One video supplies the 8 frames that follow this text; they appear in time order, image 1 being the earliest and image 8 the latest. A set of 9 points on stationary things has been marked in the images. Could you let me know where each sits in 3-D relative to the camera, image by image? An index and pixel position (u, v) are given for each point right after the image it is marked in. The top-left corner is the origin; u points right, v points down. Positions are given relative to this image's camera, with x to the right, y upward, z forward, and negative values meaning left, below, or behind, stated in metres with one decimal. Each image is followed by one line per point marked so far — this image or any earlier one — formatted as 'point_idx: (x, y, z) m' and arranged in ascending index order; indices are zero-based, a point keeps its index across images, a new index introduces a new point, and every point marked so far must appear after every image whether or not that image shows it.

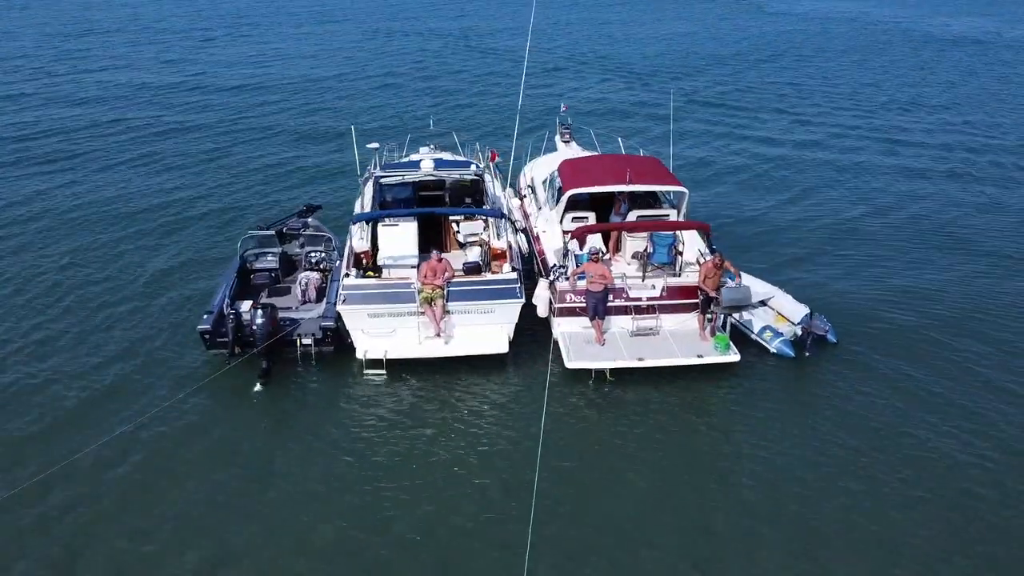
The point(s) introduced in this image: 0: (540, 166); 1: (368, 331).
0: (+0.6, +2.7, +17.7) m
1: (-2.3, -0.7, +12.8) m
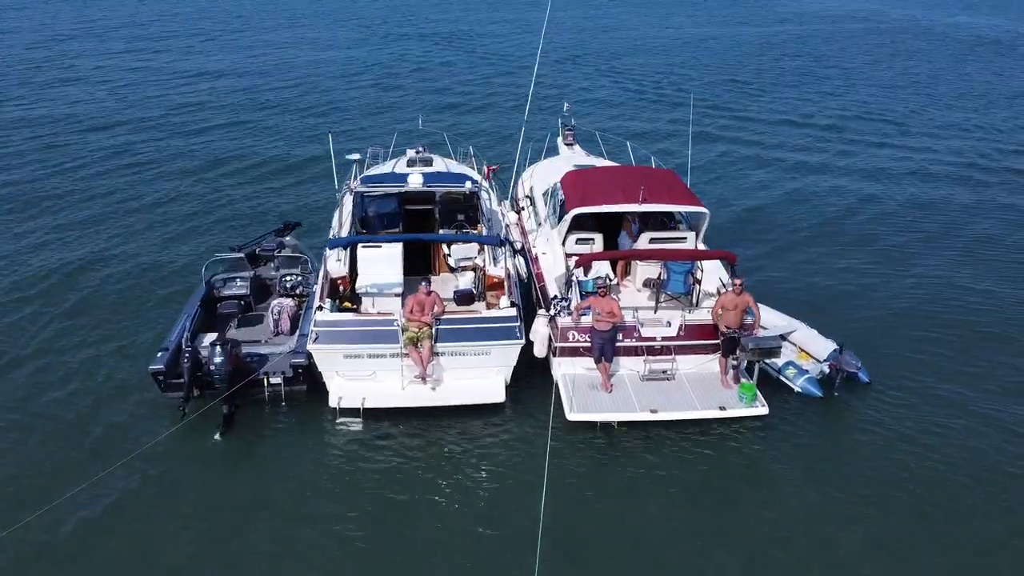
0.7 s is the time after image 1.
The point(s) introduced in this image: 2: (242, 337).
0: (+0.6, +2.3, +16.1) m
1: (-2.4, -1.2, +11.2) m
2: (-4.2, -0.8, +12.3) m
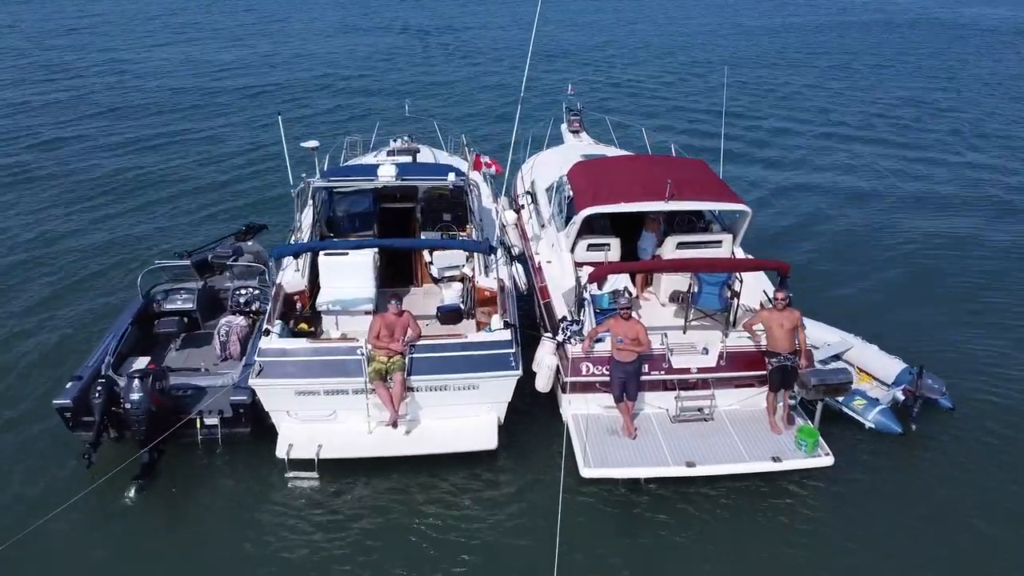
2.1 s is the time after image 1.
0: (+0.5, +2.1, +13.8) m
1: (-2.4, -1.4, +9.0) m
2: (-4.2, -1.0, +10.1) m
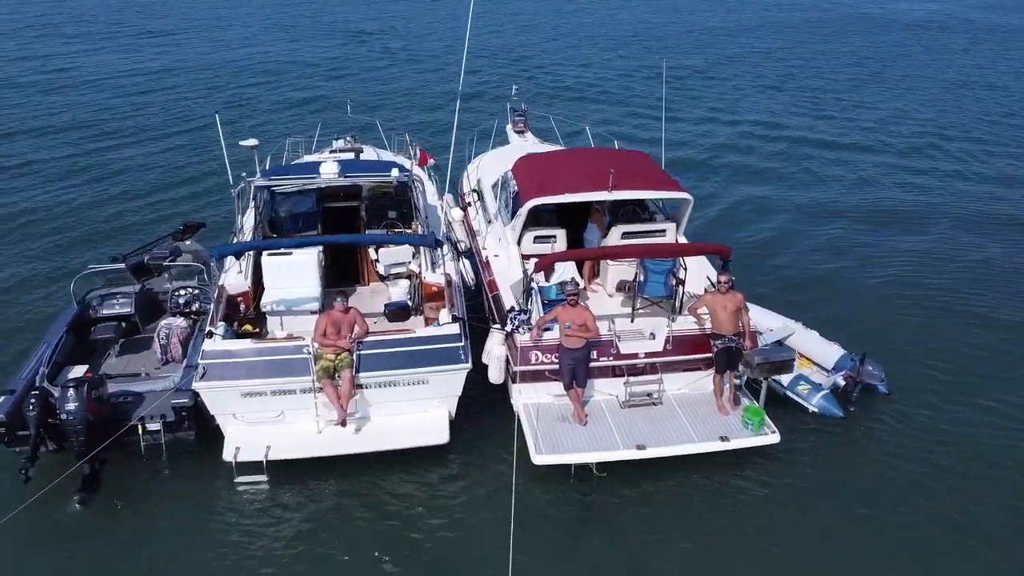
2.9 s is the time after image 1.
0: (-0.4, +2.1, +13.8) m
1: (-2.9, -1.4, +8.8) m
2: (-4.8, -1.1, +9.8) m
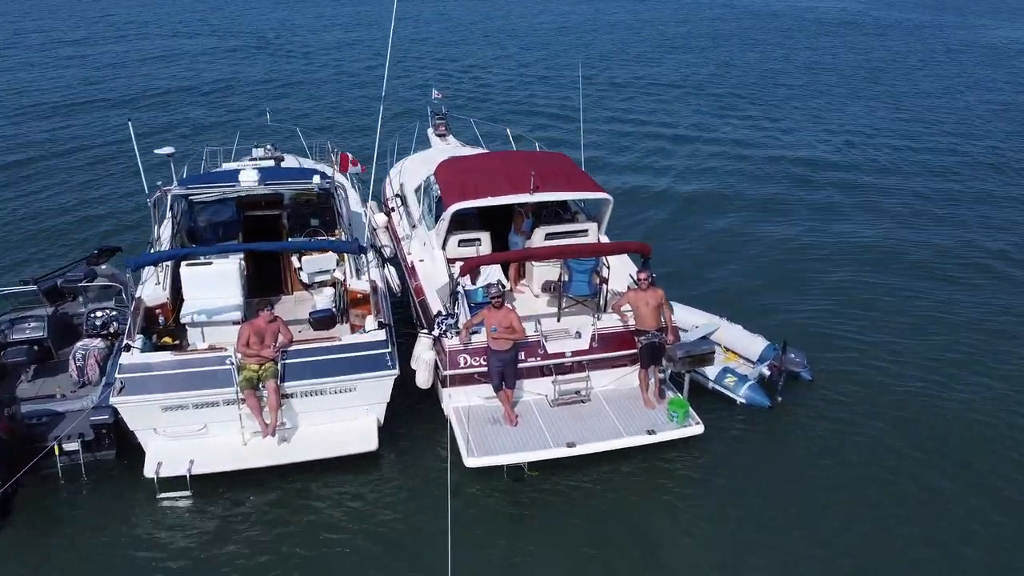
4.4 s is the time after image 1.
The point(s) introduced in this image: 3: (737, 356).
0: (-1.7, +2.0, +13.8) m
1: (-3.7, -1.5, +8.6) m
2: (-5.7, -1.2, +9.4) m
3: (+3.0, -1.0, +10.8) m
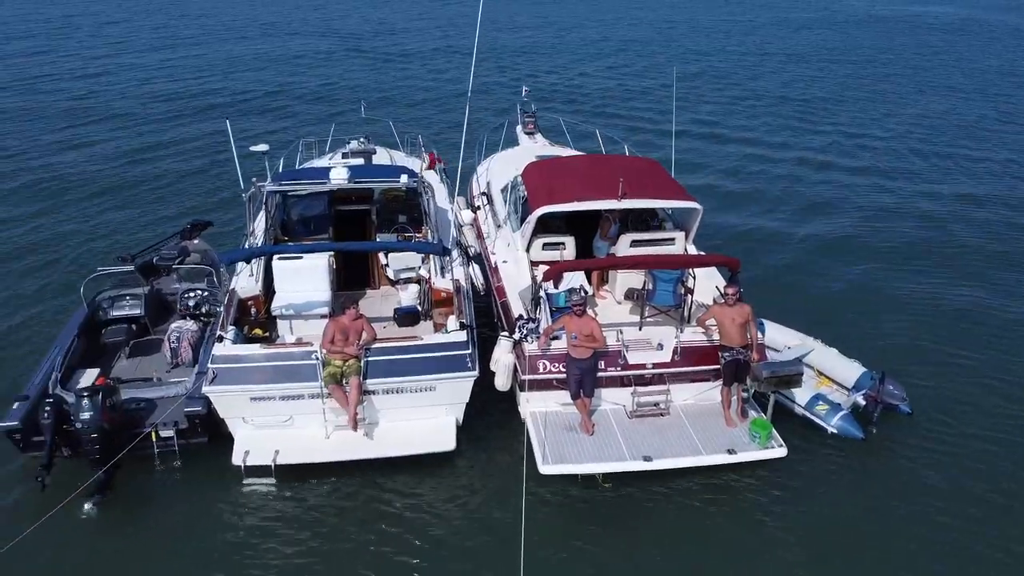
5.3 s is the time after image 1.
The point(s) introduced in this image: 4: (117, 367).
0: (-0.2, +2.1, +13.8) m
1: (-2.9, -1.5, +8.9) m
2: (-4.7, -1.1, +9.9) m
3: (+4.0, -1.2, +10.4) m
4: (-5.0, -1.0, +10.0) m
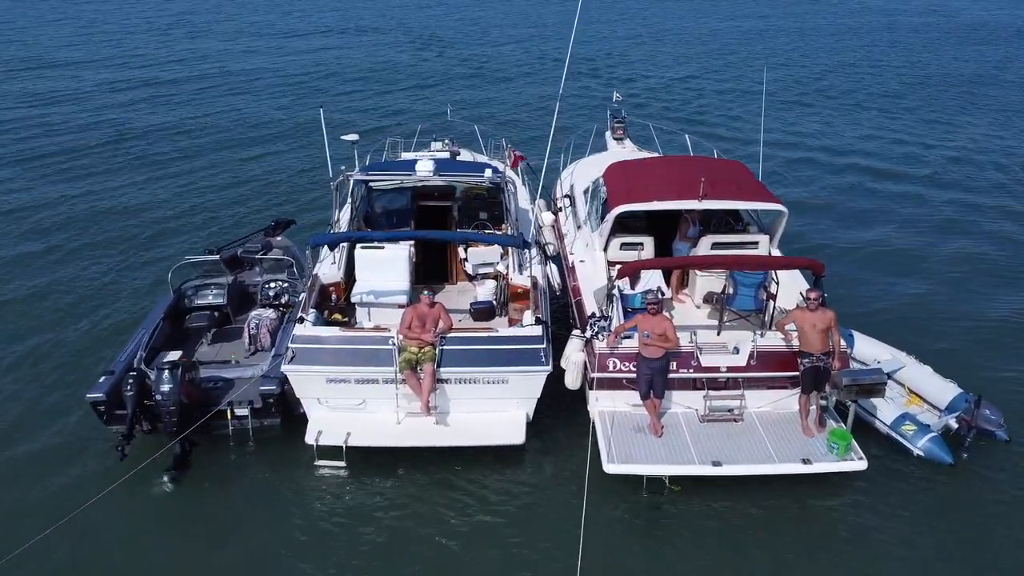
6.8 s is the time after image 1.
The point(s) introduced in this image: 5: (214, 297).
0: (+1.2, +2.1, +13.8) m
1: (-2.1, -1.3, +9.1) m
2: (-3.8, -0.9, +10.4) m
3: (+4.9, -1.3, +9.9) m
4: (-4.0, -0.8, +10.5) m
5: (-4.0, -0.1, +11.0) m
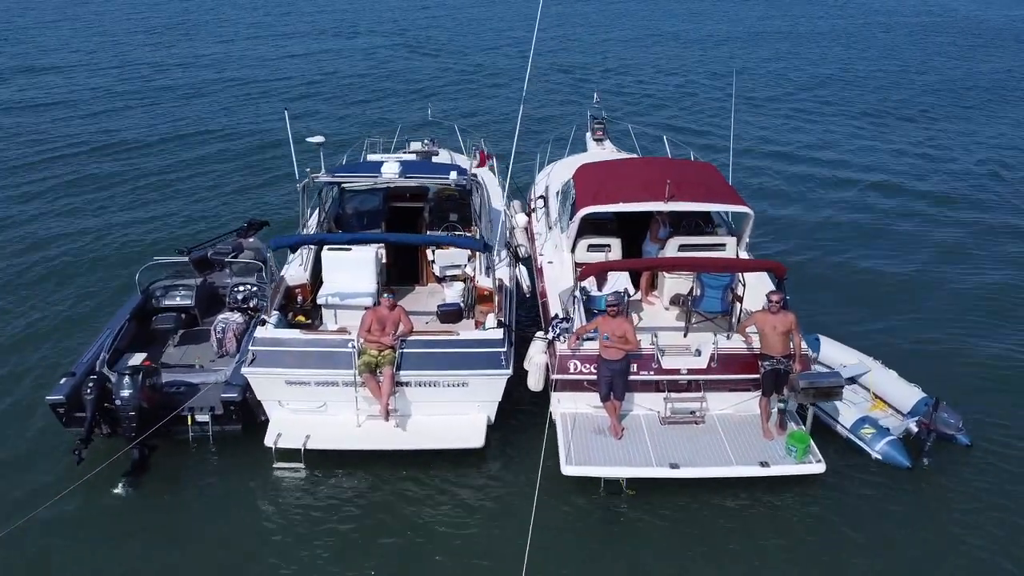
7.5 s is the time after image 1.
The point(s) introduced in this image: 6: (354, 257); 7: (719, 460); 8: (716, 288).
0: (+0.8, +2.0, +13.8) m
1: (-2.5, -1.3, +9.1) m
2: (-4.2, -0.9, +10.4) m
3: (+4.5, -1.3, +9.9) m
4: (-4.5, -0.8, +10.6) m
5: (-4.4, -0.1, +11.0) m
6: (-2.0, +0.4, +9.8) m
7: (+2.2, -1.8, +8.4) m
8: (+2.4, 0.0, +9.5) m
